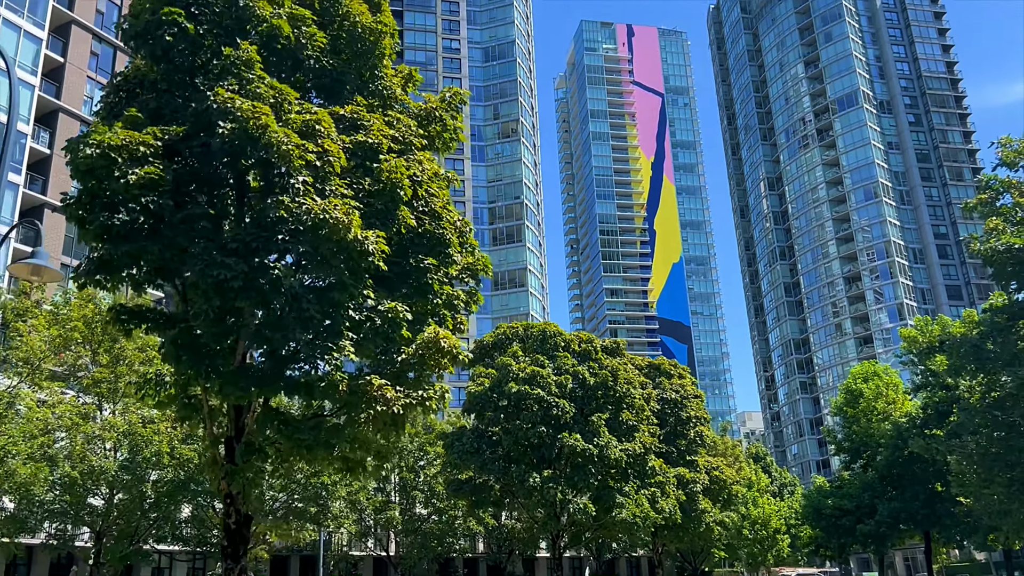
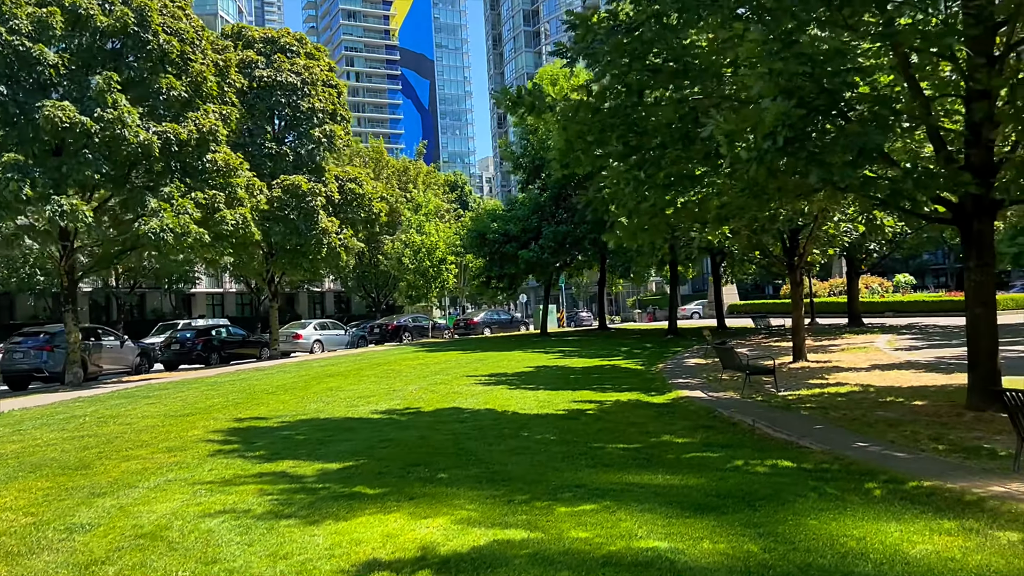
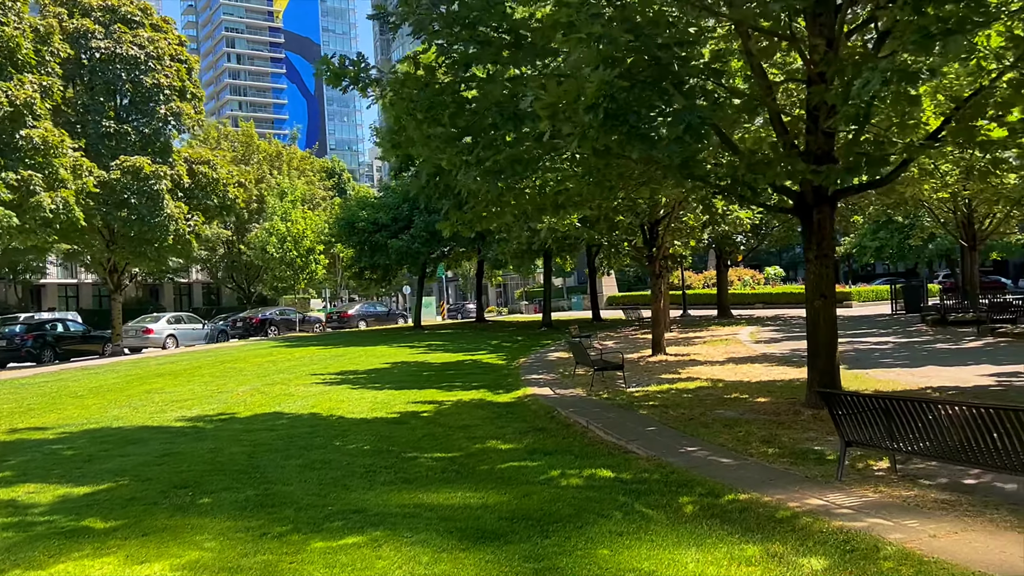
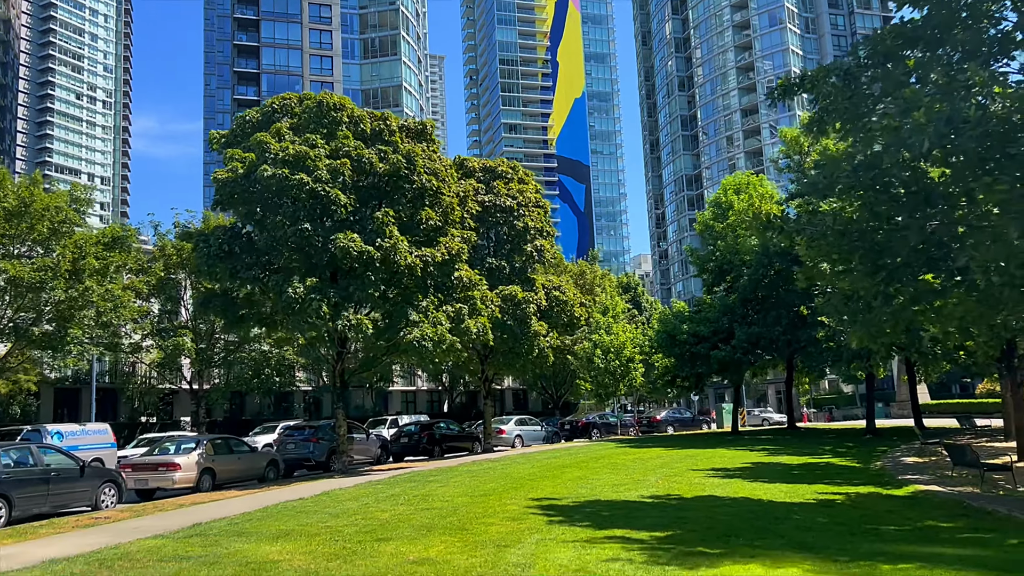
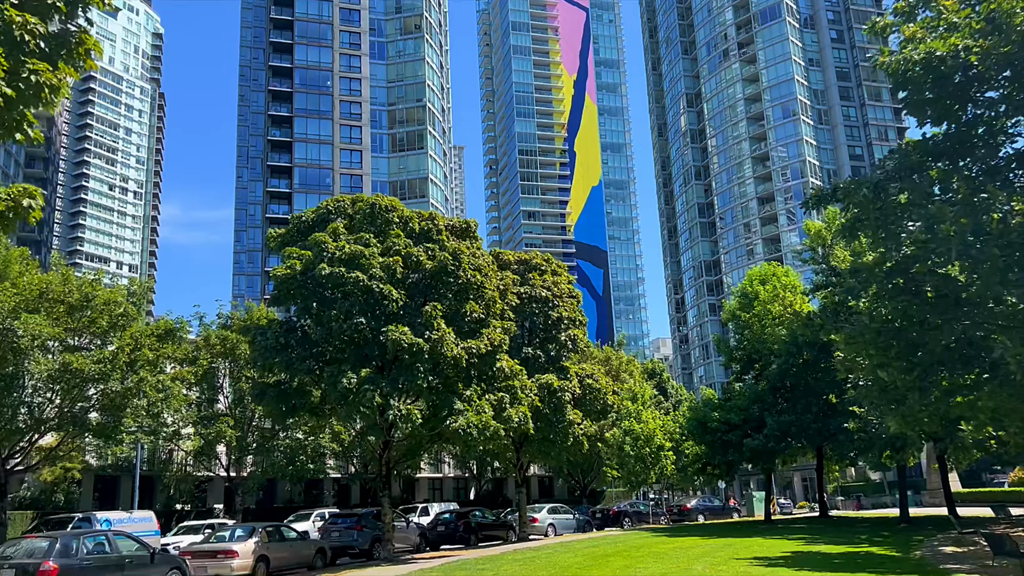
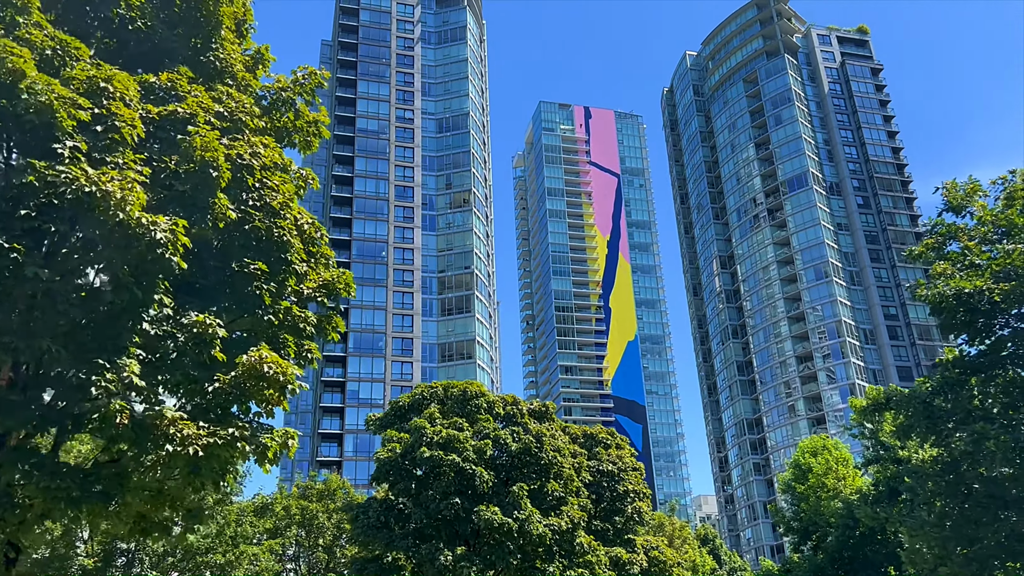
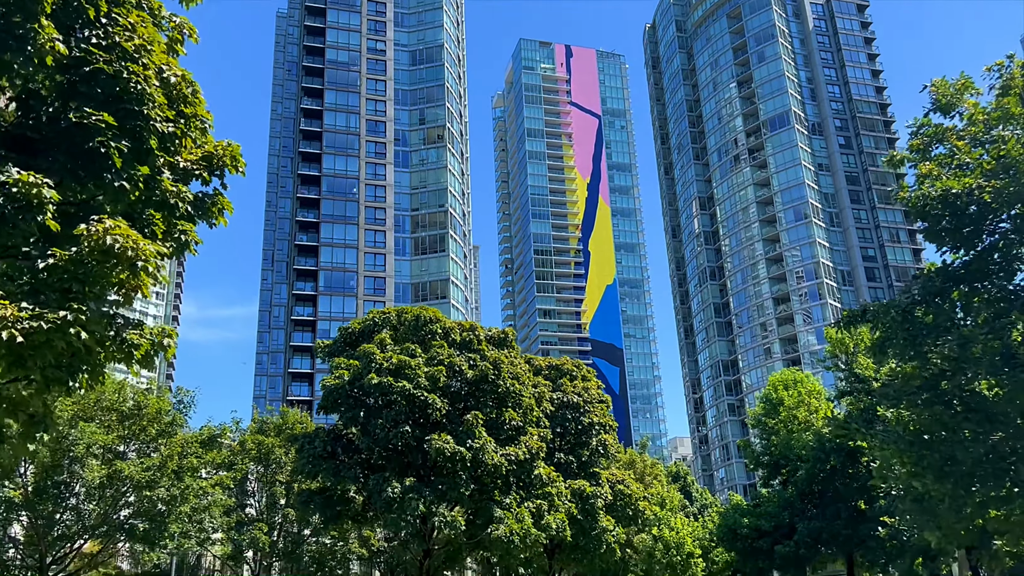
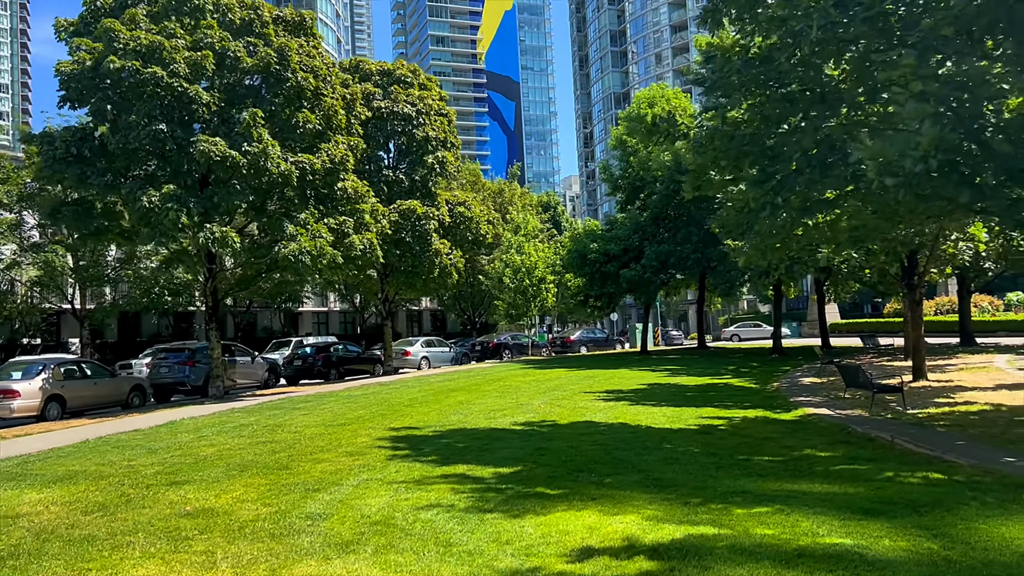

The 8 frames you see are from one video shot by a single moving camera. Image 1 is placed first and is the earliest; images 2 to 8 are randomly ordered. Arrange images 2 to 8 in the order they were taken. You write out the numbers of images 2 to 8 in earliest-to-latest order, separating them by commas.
6, 7, 5, 4, 8, 2, 3
